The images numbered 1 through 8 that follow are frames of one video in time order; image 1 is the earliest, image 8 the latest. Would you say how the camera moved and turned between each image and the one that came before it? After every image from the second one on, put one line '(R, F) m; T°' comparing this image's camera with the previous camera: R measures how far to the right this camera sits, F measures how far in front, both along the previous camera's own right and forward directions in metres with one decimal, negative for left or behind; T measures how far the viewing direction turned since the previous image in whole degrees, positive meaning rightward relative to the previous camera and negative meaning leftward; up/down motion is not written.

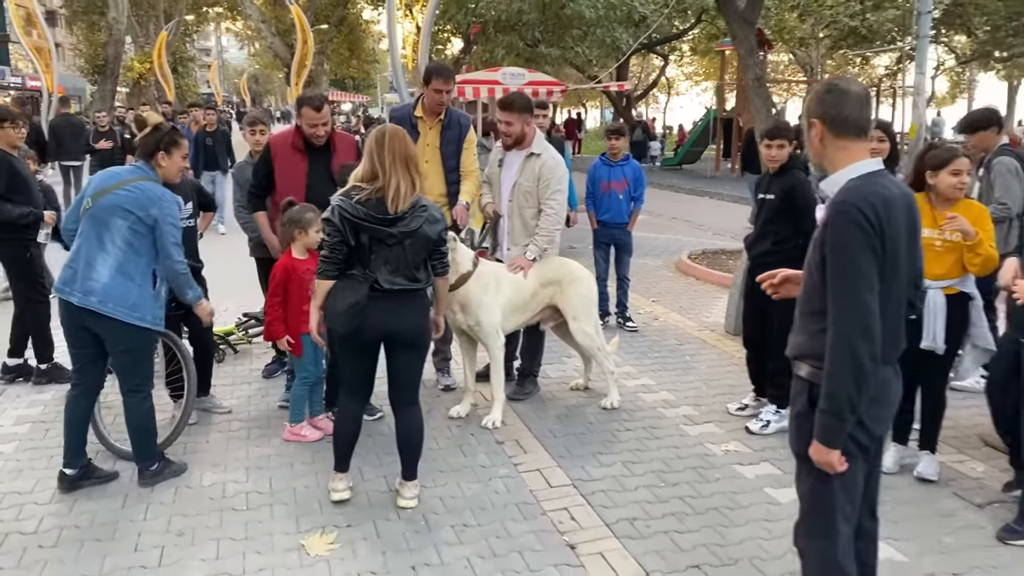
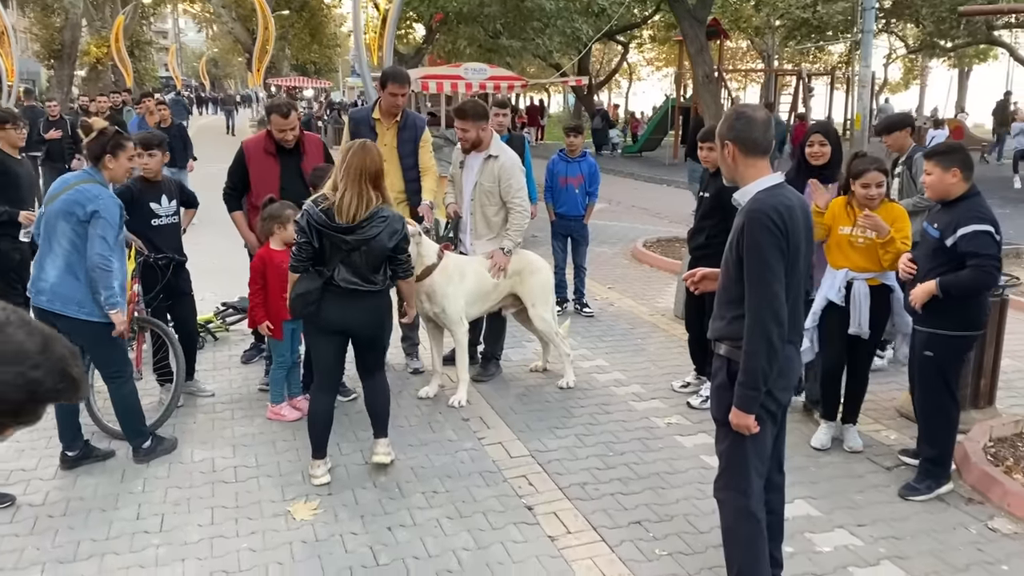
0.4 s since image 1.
(0.0, -0.4) m; +2°
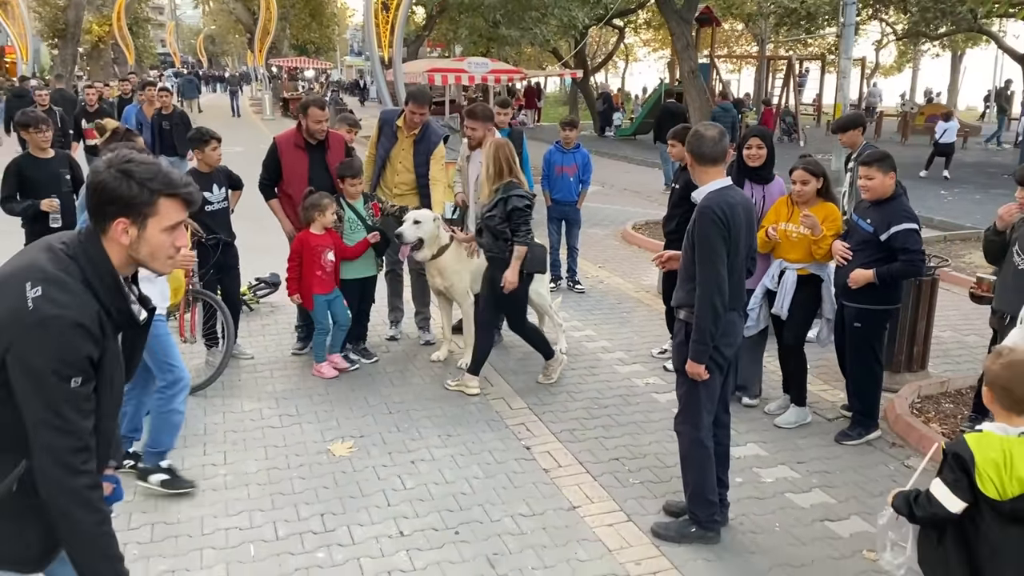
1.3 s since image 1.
(0.0, -0.8) m; 0°
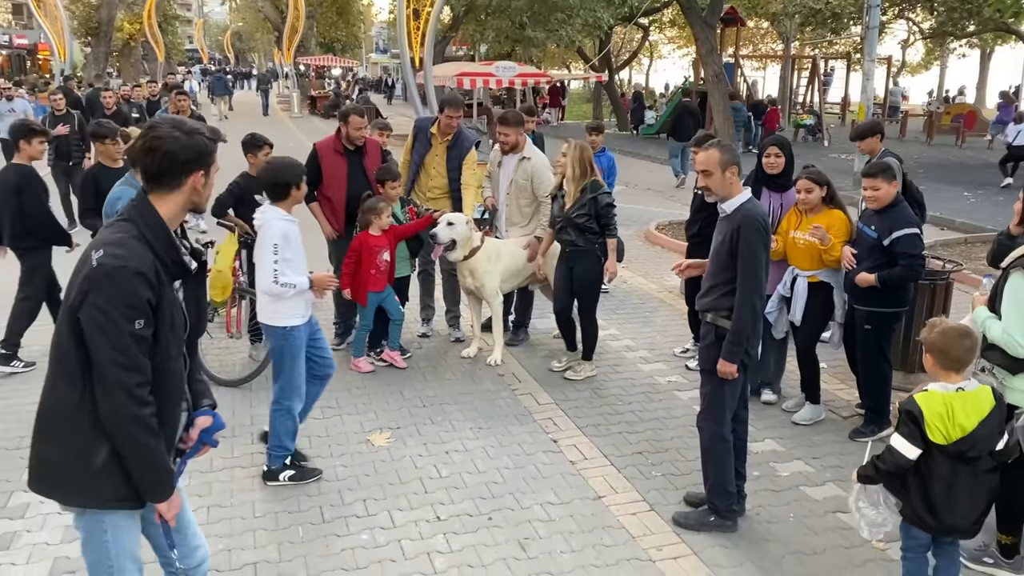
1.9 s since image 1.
(0.0, -0.3) m; -1°
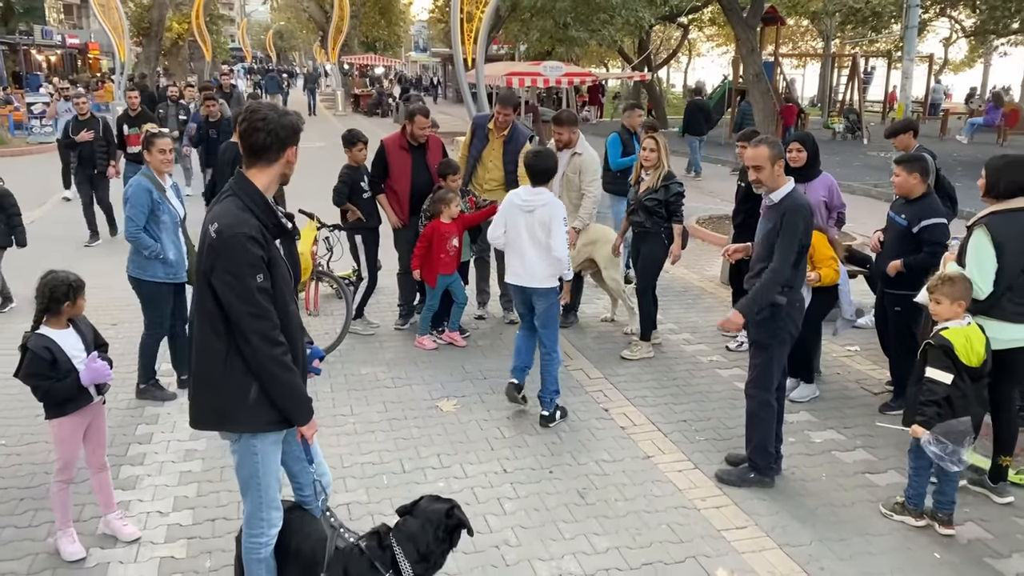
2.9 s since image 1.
(-0.1, -0.5) m; -2°
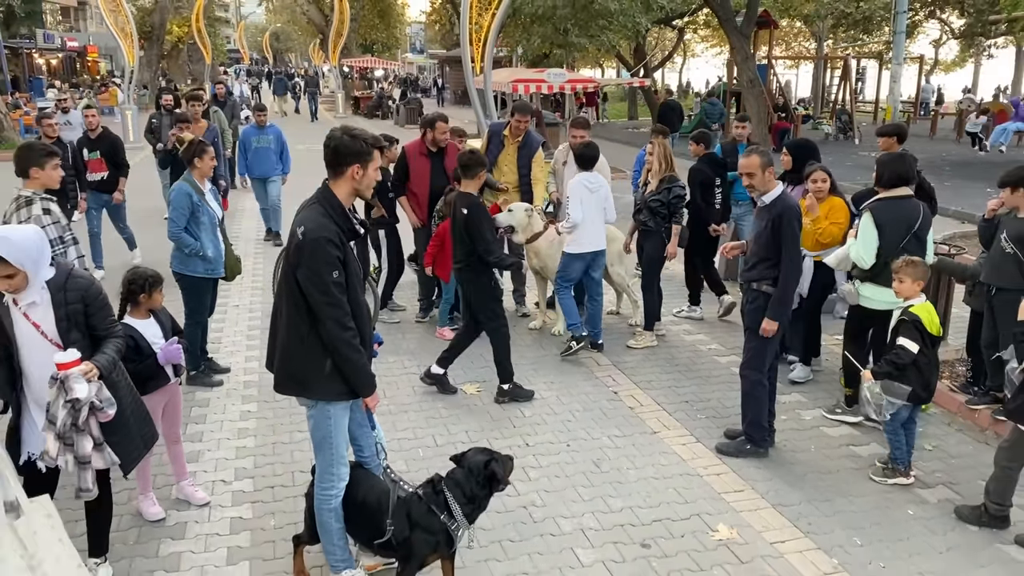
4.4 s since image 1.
(-0.1, -0.5) m; 0°
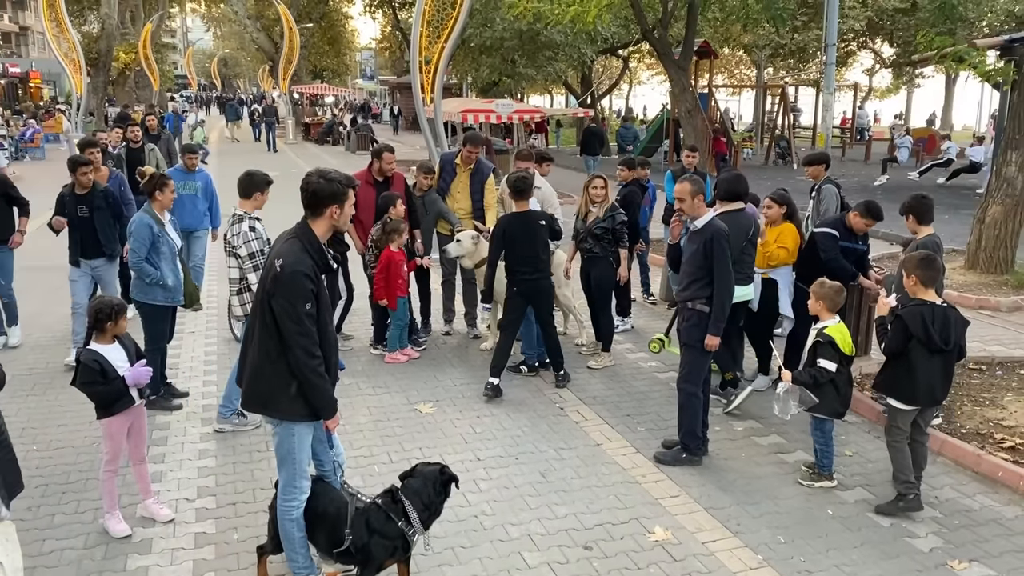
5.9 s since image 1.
(0.0, -0.3) m; +3°
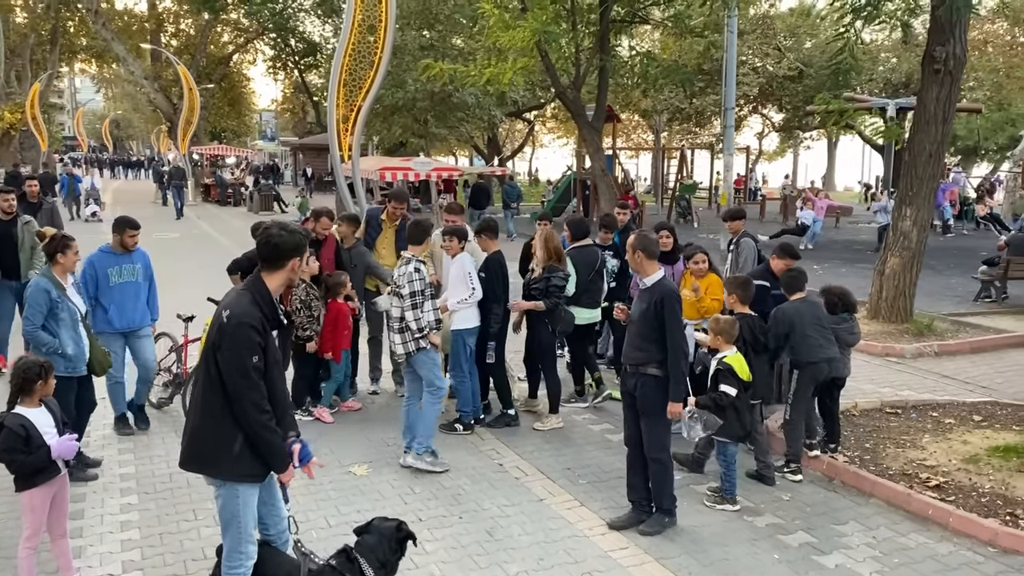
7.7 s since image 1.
(-0.2, 0.0) m; +6°
